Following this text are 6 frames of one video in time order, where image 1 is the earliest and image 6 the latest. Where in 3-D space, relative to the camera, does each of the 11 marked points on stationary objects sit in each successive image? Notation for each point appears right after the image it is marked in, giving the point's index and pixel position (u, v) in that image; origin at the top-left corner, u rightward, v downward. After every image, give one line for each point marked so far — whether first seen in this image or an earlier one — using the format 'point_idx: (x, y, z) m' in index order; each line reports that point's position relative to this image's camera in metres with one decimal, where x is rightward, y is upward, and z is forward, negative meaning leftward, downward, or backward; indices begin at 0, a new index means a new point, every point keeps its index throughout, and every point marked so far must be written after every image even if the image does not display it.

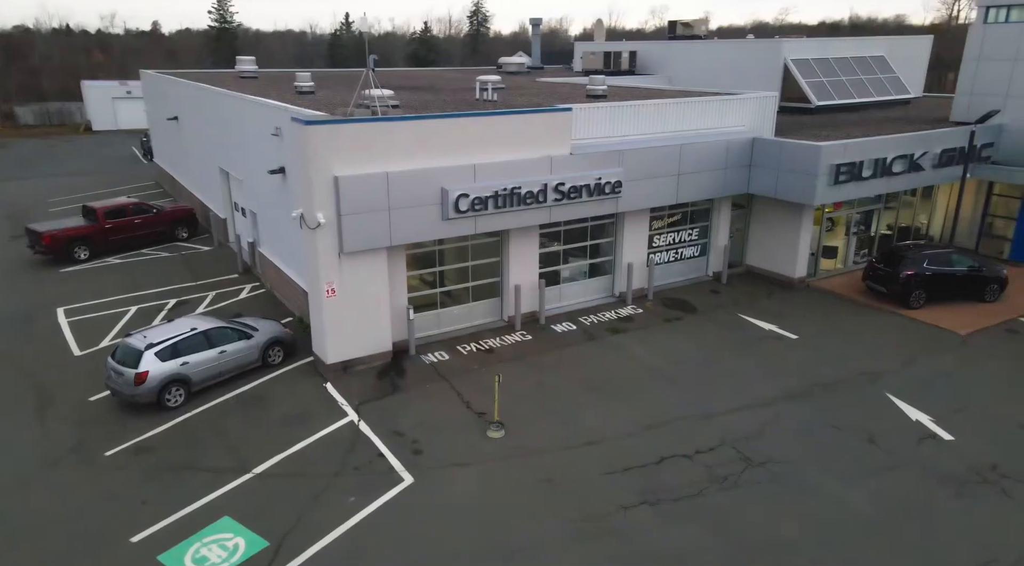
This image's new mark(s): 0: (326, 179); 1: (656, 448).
0: (-3.4, +1.9, +12.4) m
1: (+2.4, -2.8, +11.1) m
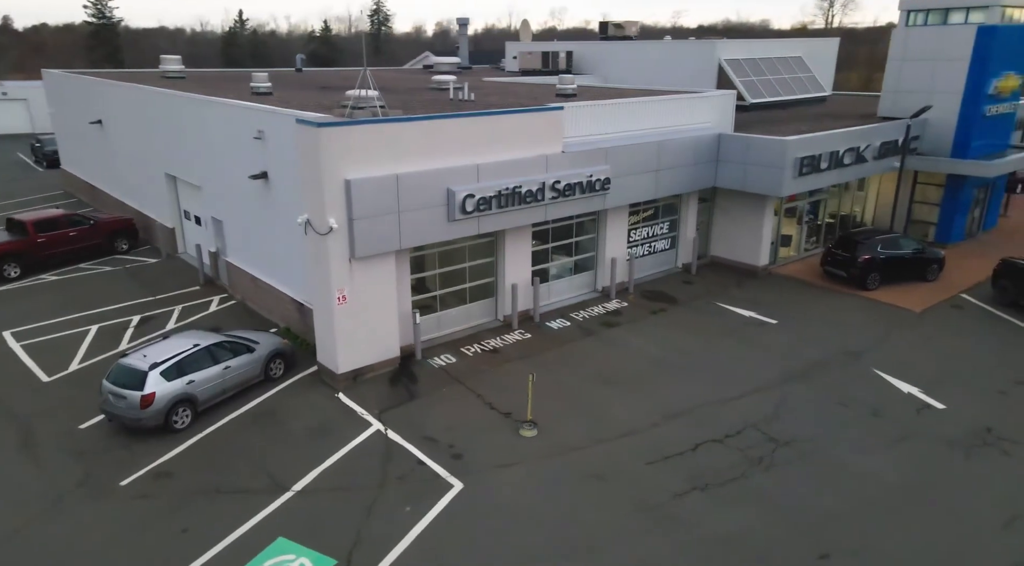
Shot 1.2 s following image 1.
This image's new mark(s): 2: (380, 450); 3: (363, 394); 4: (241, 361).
0: (-3.1, +1.8, +12.0) m
1: (+3.1, -2.6, +11.4) m
2: (-2.2, -2.8, +11.0) m
3: (-2.8, -2.1, +12.8) m
4: (-5.1, -1.5, +12.6) m
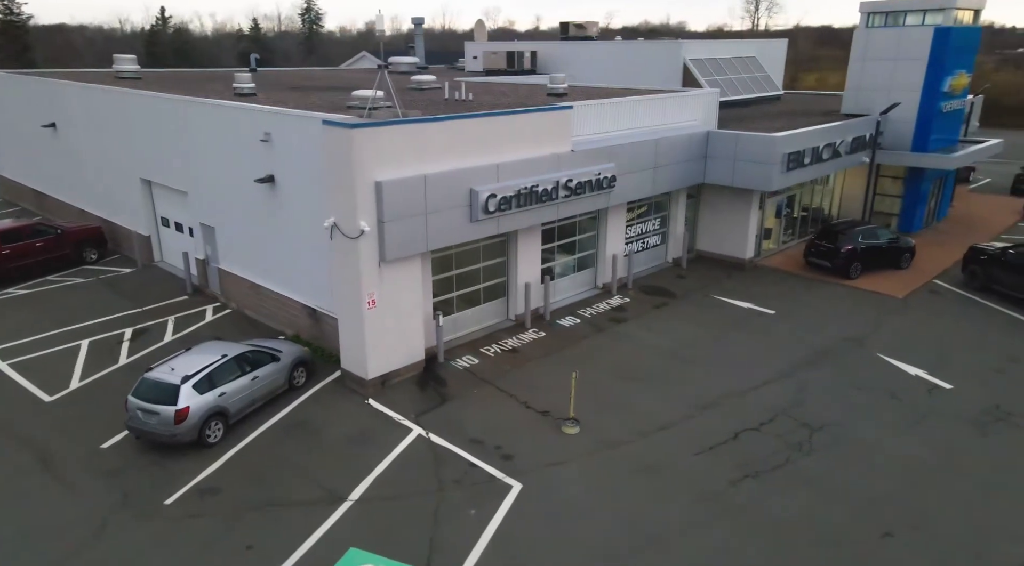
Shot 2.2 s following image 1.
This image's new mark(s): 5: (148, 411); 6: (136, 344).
0: (-2.5, +1.7, +11.8) m
1: (+3.8, -2.5, +11.8) m
2: (-1.4, -2.8, +10.9) m
3: (-2.2, -2.2, +12.6) m
4: (-4.5, -1.6, +12.2) m
5: (-5.8, -2.0, +10.6) m
6: (-8.5, -1.4, +15.2) m
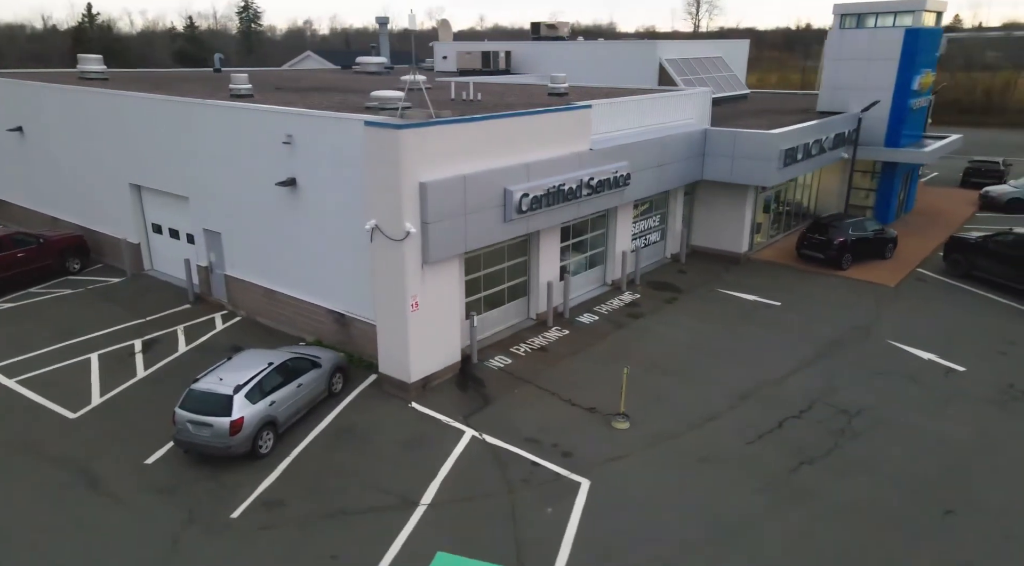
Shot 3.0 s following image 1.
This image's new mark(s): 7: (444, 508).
0: (-1.7, +1.7, +11.7) m
1: (+4.7, -2.4, +12.2) m
2: (-0.4, -2.8, +10.9) m
3: (-1.4, -2.2, +12.5) m
4: (-3.6, -1.7, +11.9) m
5: (-4.8, -2.2, +10.3) m
6: (-7.9, -1.6, +14.6) m
7: (-1.0, -3.2, +9.6) m
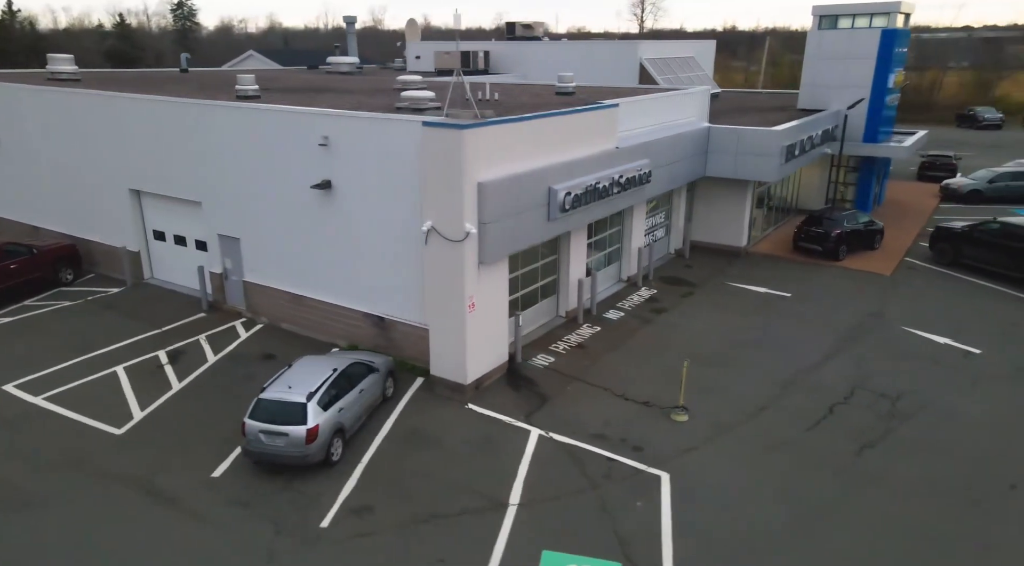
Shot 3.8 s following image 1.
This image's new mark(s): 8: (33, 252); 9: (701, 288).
0: (-0.7, +1.7, +11.6) m
1: (+5.7, -2.2, +12.6) m
2: (+0.8, -2.8, +10.9) m
3: (-0.3, -2.2, +12.5) m
4: (-2.5, -1.8, +11.7) m
5: (-3.6, -2.3, +10.0) m
6: (-7.0, -1.8, +14.1) m
7: (+0.3, -3.2, +9.7) m
8: (-13.1, +0.9, +18.2) m
9: (+5.4, -0.1, +19.3) m
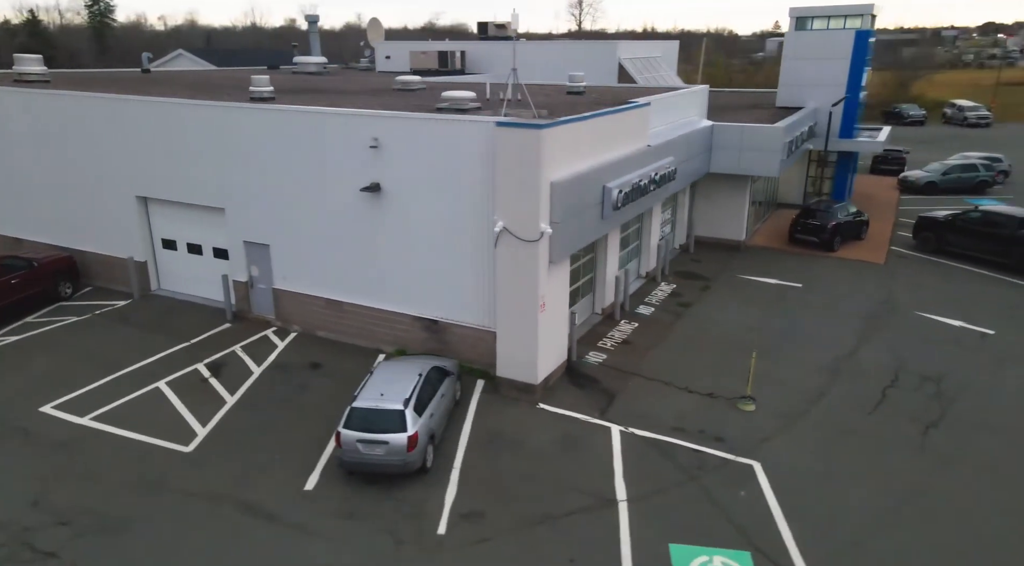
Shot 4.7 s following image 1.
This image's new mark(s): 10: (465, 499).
0: (+0.6, +1.7, +11.7) m
1: (+7.0, -2.0, +13.3) m
2: (+2.3, -2.7, +11.1) m
3: (+1.0, -2.2, +12.5) m
4: (-1.1, -1.8, +11.6) m
5: (-2.0, -2.3, +9.8) m
6: (-5.8, -2.0, +13.6) m
7: (+1.9, -3.2, +9.8) m
8: (-12.3, +0.5, +17.1) m
9: (+6.0, 0.0, +19.8) m
10: (-0.7, -3.2, +9.9) m
